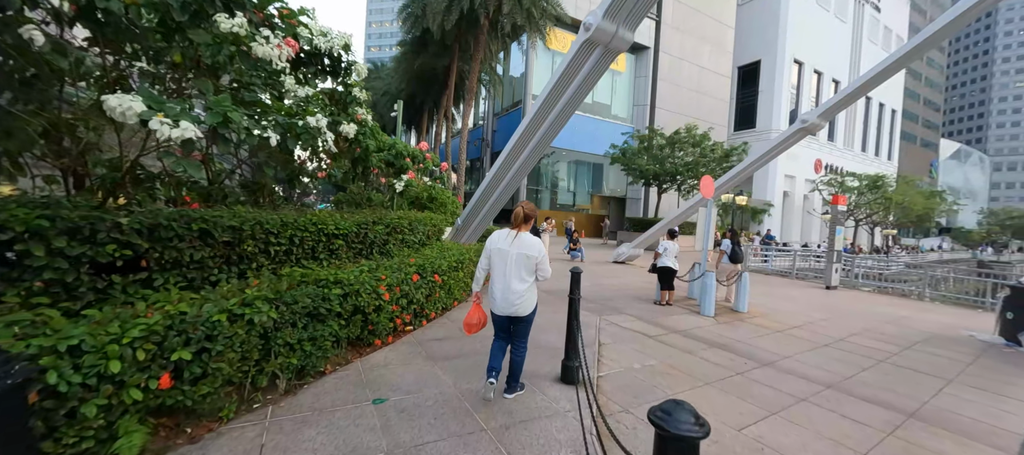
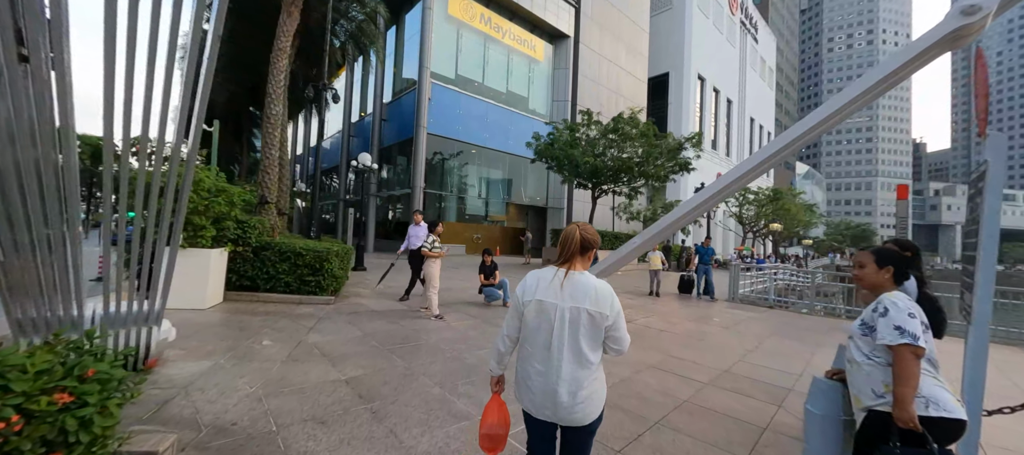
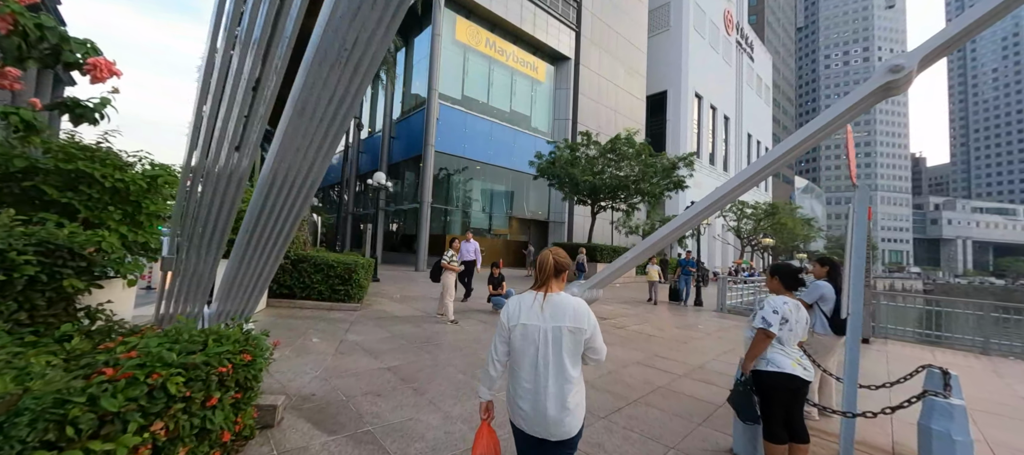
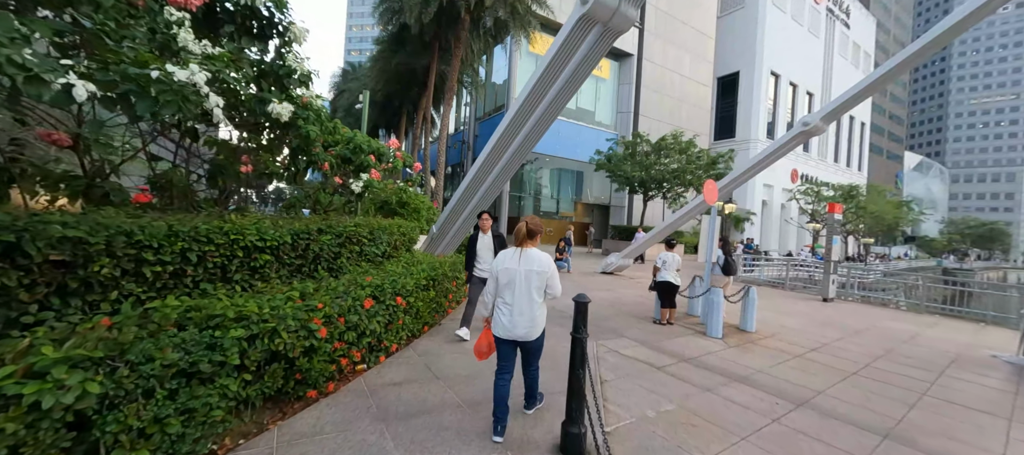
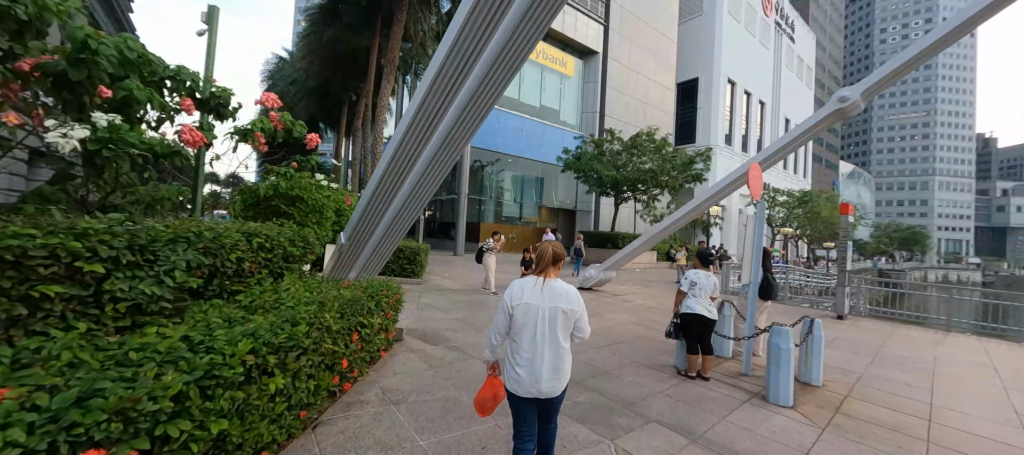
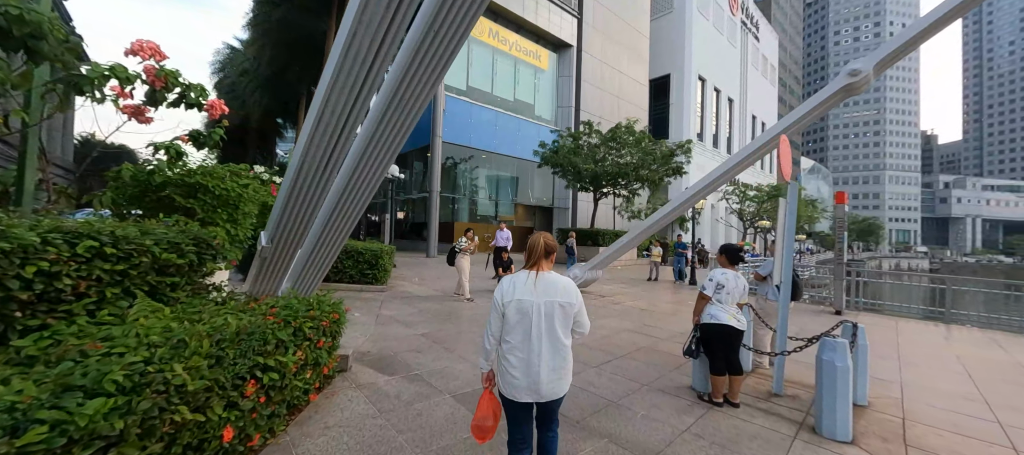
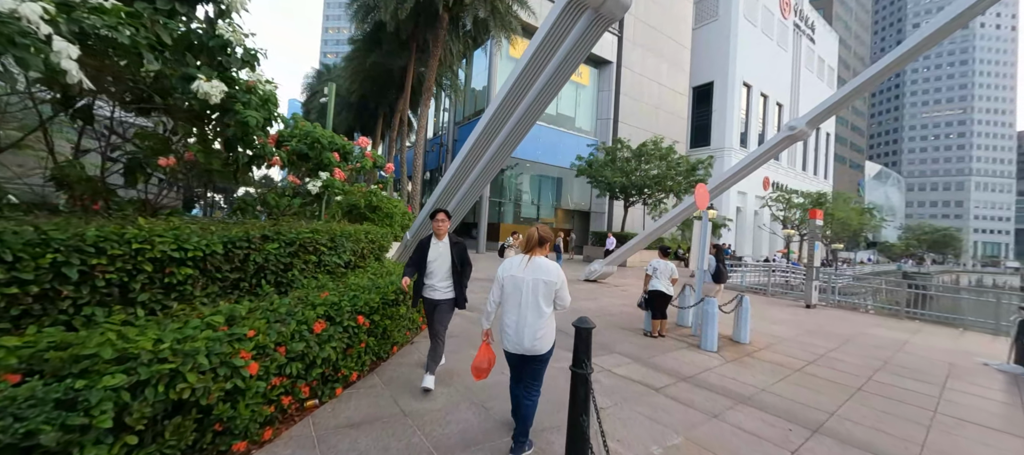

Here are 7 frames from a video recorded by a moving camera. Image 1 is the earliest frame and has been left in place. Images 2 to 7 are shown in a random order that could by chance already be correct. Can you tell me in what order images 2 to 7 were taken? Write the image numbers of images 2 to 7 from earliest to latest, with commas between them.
4, 7, 5, 6, 3, 2
